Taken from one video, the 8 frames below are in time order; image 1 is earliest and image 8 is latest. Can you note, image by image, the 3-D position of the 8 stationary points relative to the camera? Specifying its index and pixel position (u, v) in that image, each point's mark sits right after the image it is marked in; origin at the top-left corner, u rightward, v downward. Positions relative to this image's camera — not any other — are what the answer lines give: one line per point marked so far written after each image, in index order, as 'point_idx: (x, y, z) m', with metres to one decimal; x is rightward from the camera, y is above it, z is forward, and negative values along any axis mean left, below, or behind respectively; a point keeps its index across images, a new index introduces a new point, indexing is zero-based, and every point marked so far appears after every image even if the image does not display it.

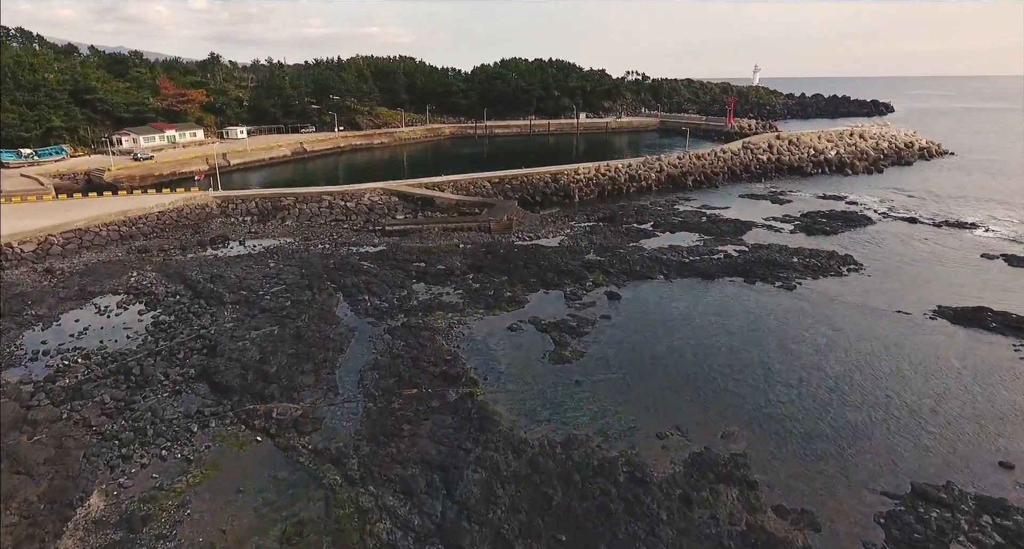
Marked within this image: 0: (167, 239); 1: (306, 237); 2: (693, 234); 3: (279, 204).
0: (-9.1, +0.9, +16.2) m
1: (-5.6, +1.0, +16.8) m
2: (+4.9, +1.1, +16.7) m
3: (-7.2, +2.2, +19.0) m
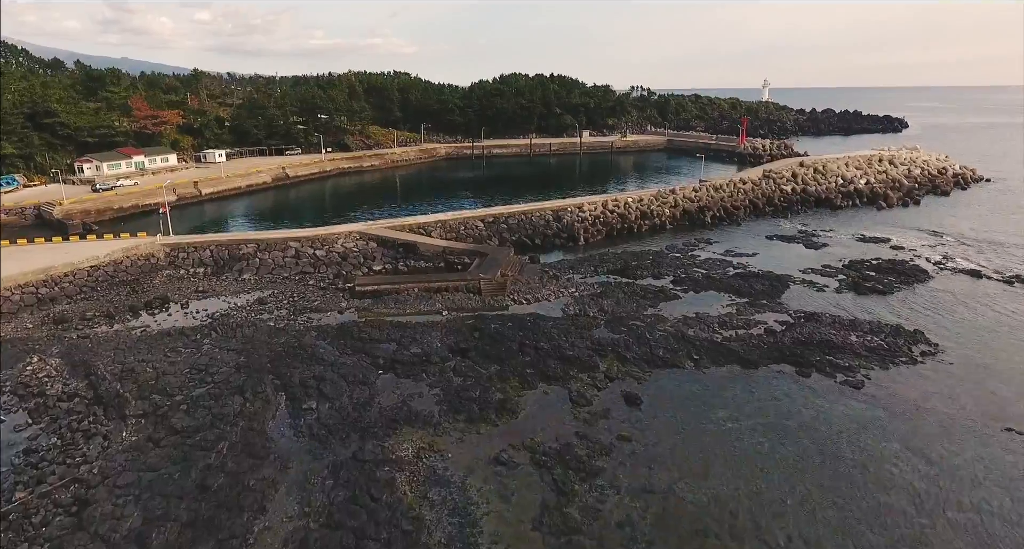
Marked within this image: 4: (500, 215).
0: (-9.2, -0.6, +13.6) m
1: (-5.7, -0.5, +14.2) m
2: (+4.7, -0.4, +14.1) m
3: (-7.3, +0.6, +16.4) m
4: (-0.4, +1.9, +19.9) m
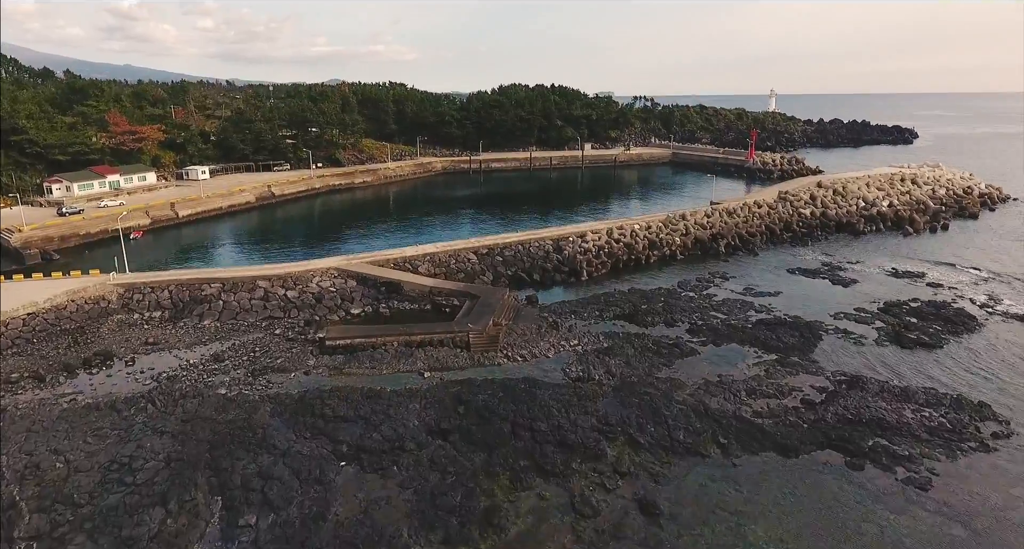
0: (-9.3, -1.6, +11.8) m
1: (-5.9, -1.5, +12.4) m
2: (+4.6, -1.5, +12.3) m
3: (-7.5, -0.5, +14.7) m
4: (-0.5, +0.8, +18.2) m
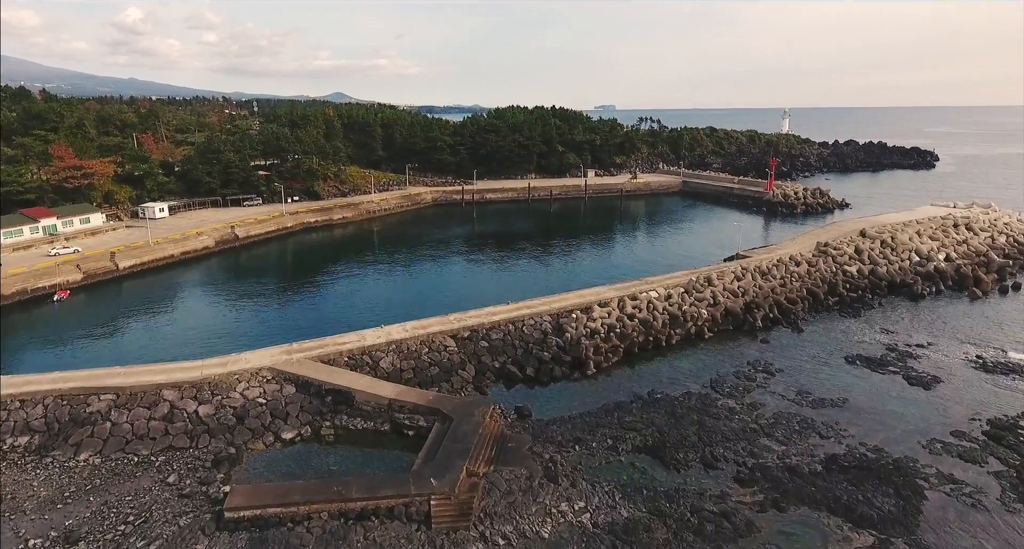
0: (-9.6, -3.6, +8.2) m
1: (-6.2, -3.5, +8.8) m
2: (+4.3, -3.4, +8.6) m
3: (-7.7, -2.4, +11.1) m
4: (-0.8, -1.2, +14.6) m
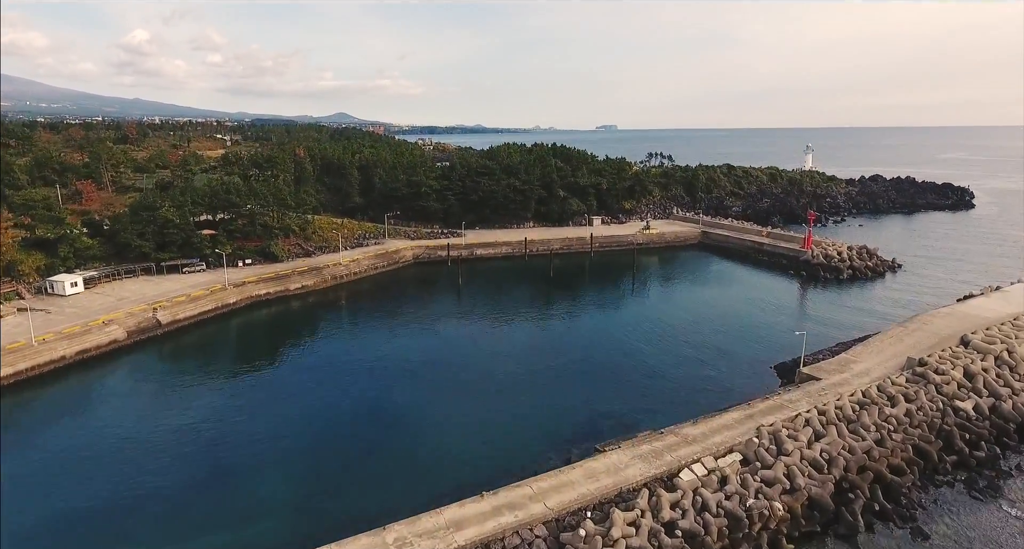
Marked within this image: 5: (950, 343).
0: (-10.1, -6.4, +2.7) m
1: (-6.6, -6.3, +3.3) m
2: (+3.9, -6.2, +3.1) m
3: (-8.2, -5.3, +5.6) m
4: (-1.2, -4.2, +9.2) m
5: (+11.7, -1.7, +16.5) m
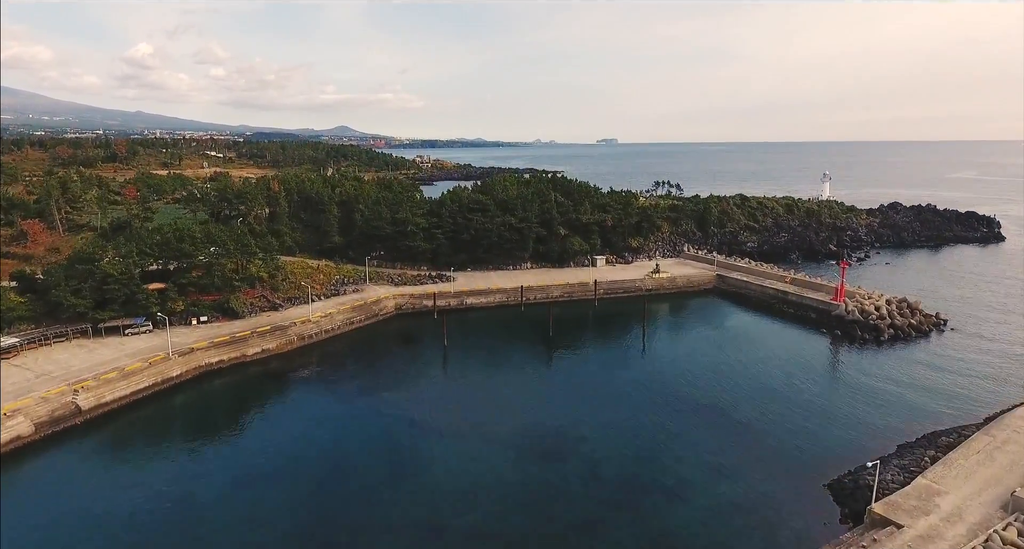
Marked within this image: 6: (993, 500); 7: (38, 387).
0: (-10.4, -8.2, -1.0) m
1: (-6.9, -8.2, -0.4) m
2: (+3.6, -8.1, -0.6) m
3: (-8.5, -7.3, +1.9) m
4: (-1.5, -6.2, +5.5) m
5: (+11.4, -3.9, +12.9) m
6: (+9.7, -4.4, +12.5) m
7: (-14.3, -3.4, +19.0) m
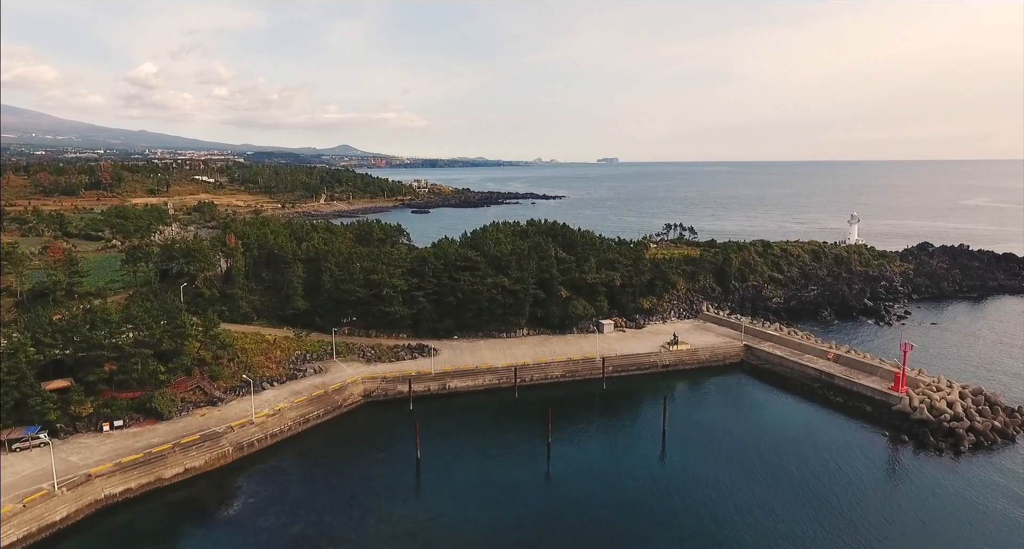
0: (-10.8, -10.5, -6.0) m
1: (-7.3, -10.5, -5.4) m
2: (+3.2, -10.4, -5.7) m
3: (-8.9, -9.6, -3.1) m
4: (-1.9, -8.7, +0.5) m
5: (+11.0, -6.6, +7.9) m
6: (+9.3, -7.1, +7.5) m
7: (-14.7, -6.3, +14.0) m
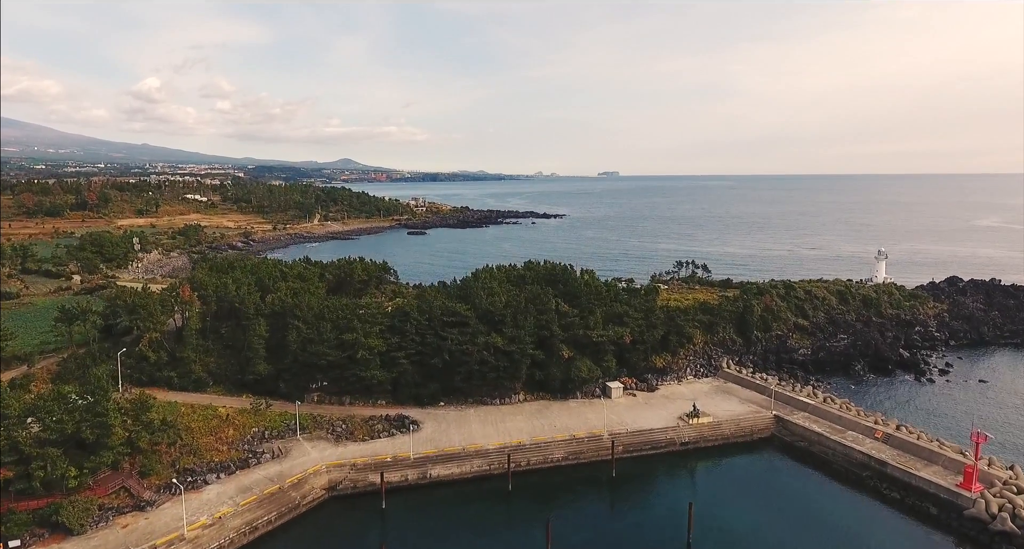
0: (-11.1, -12.2, -10.0) m
1: (-7.6, -12.2, -9.4) m
2: (+2.9, -12.1, -9.7) m
3: (-9.2, -11.4, -7.1) m
4: (-2.2, -10.5, -3.5) m
5: (+10.8, -8.6, +3.9) m
6: (+9.0, -9.1, +3.6) m
7: (-14.9, -8.4, +10.1) m
